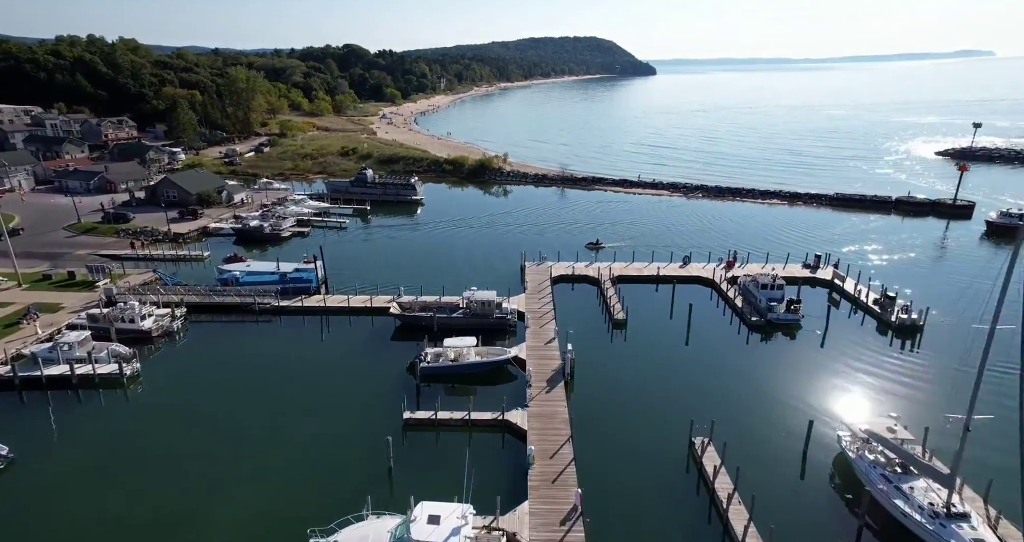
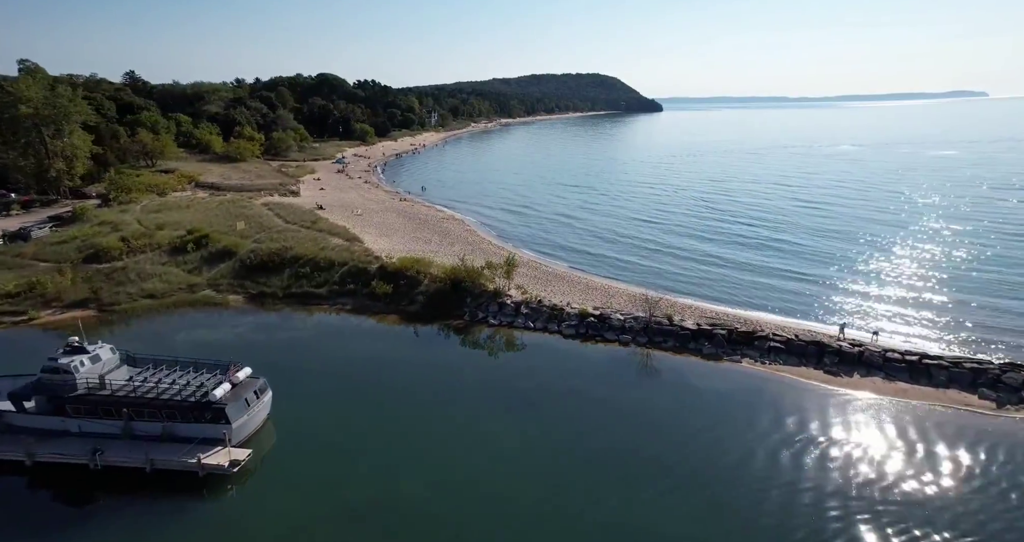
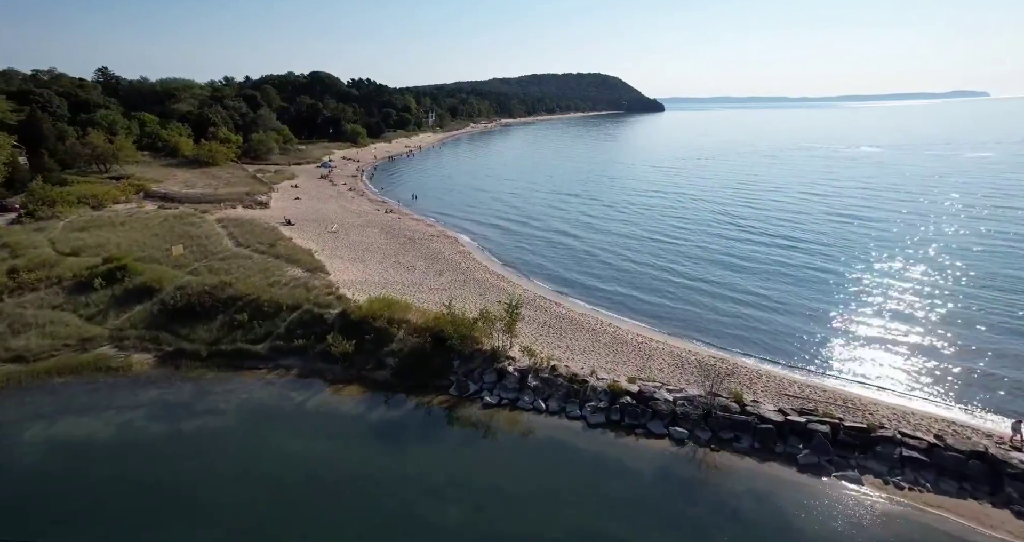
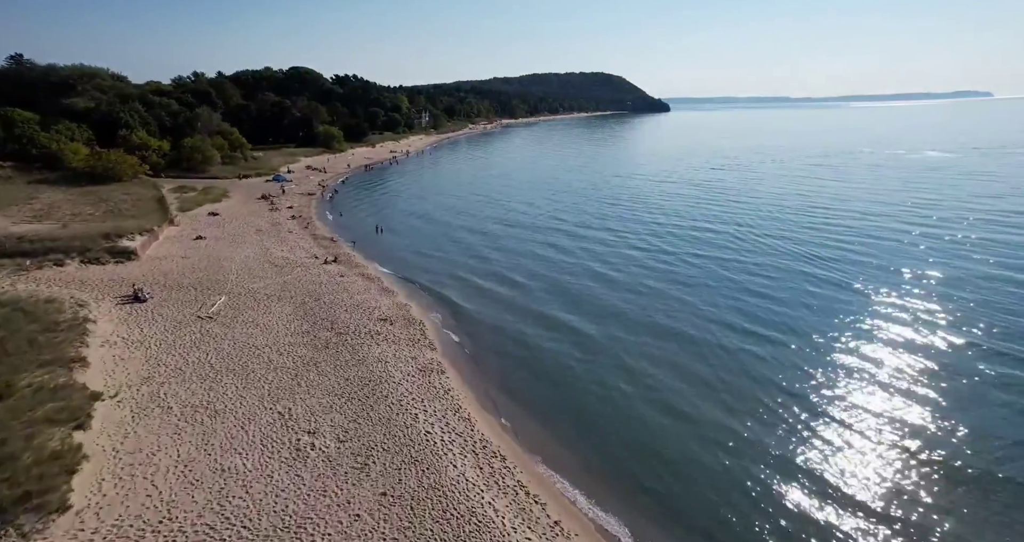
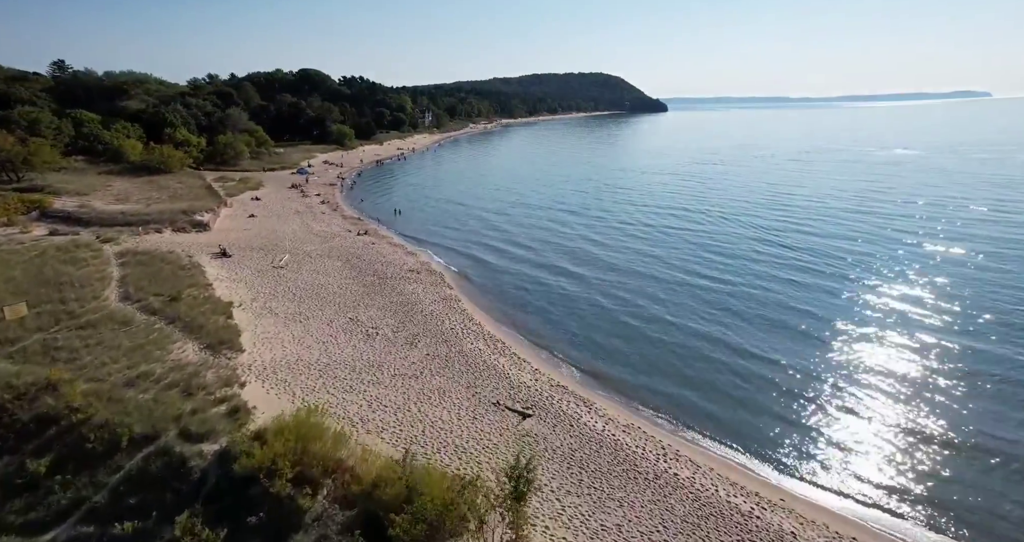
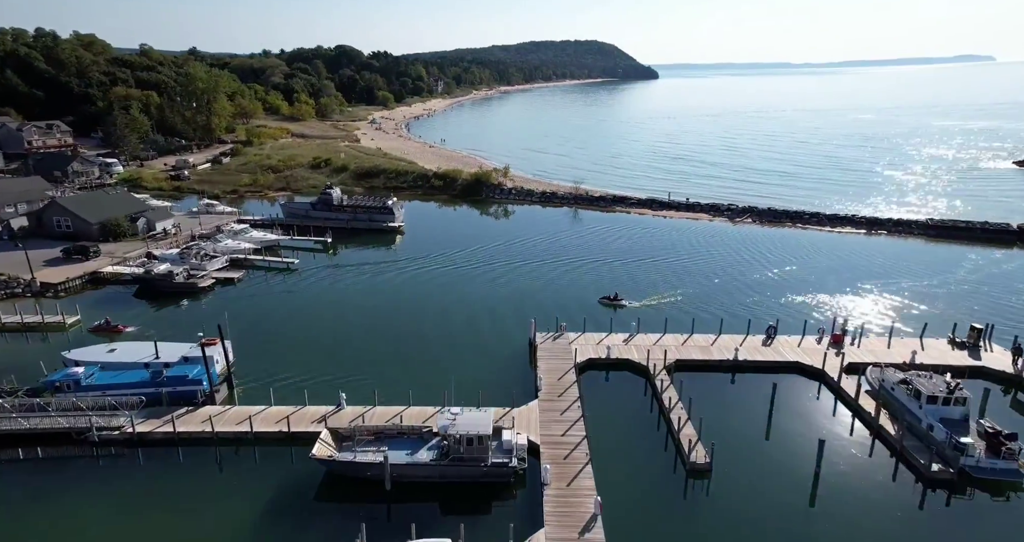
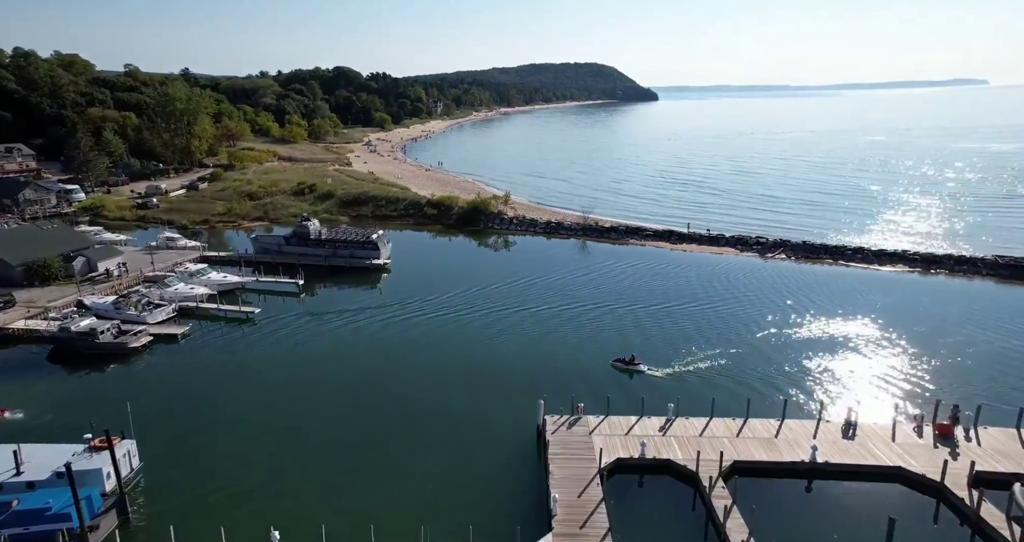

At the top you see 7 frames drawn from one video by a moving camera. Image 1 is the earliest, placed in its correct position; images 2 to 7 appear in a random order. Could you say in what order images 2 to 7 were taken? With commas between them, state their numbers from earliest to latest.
6, 7, 2, 3, 5, 4
